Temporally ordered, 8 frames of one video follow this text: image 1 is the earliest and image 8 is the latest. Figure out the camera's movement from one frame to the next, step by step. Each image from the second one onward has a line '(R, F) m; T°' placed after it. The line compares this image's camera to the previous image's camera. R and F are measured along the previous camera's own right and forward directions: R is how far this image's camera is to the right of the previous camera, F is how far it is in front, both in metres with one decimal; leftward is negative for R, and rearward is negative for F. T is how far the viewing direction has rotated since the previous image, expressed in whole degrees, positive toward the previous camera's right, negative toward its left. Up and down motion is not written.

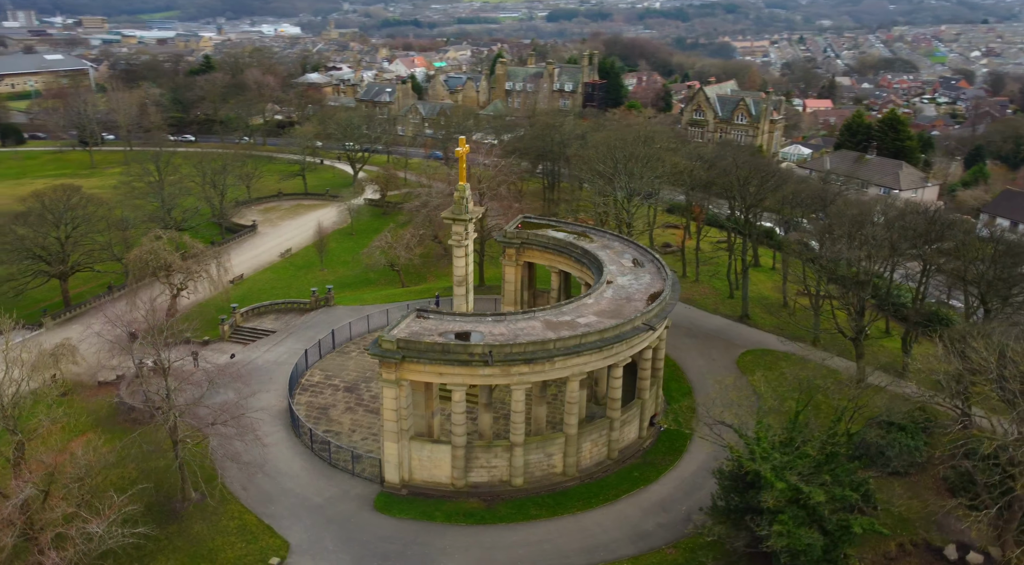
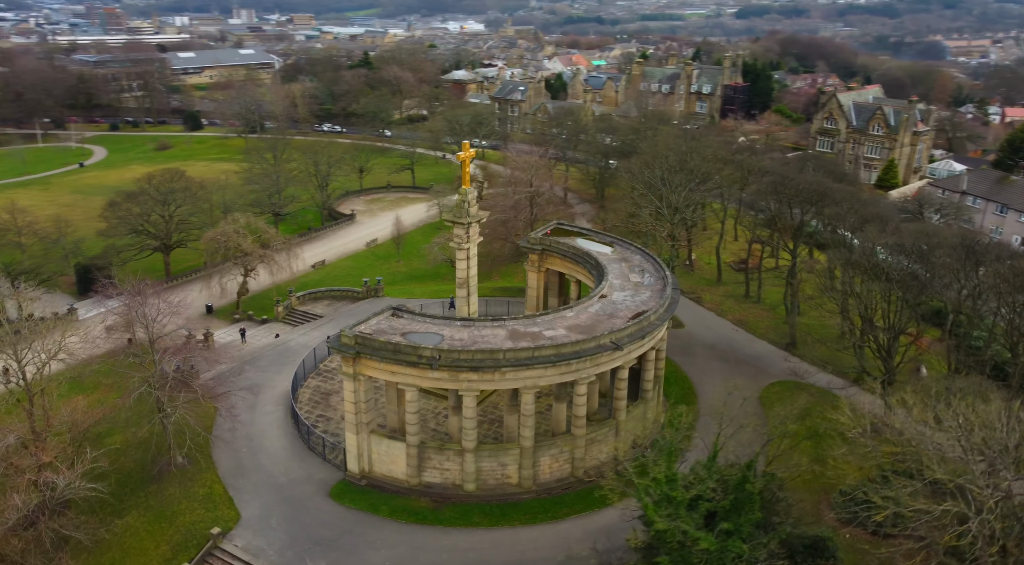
(+8.1, +0.9) m; -12°
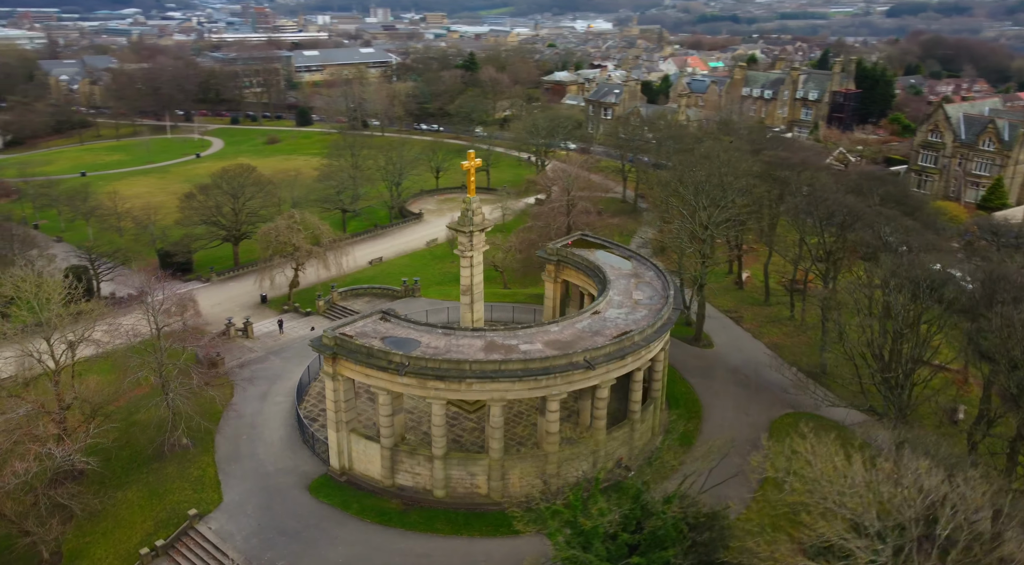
(+5.7, +0.4) m; -9°
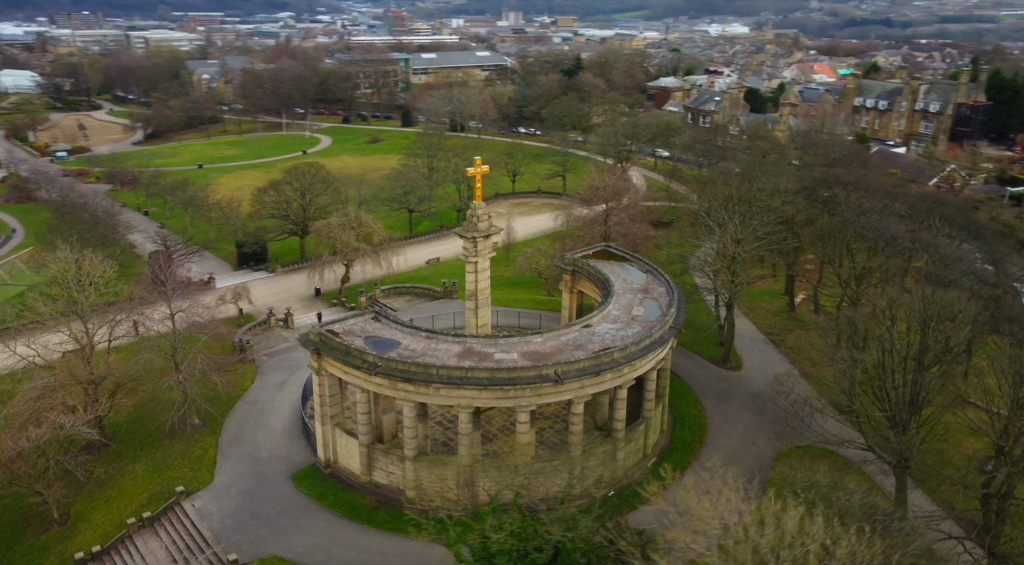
(+5.8, +0.5) m; -9°
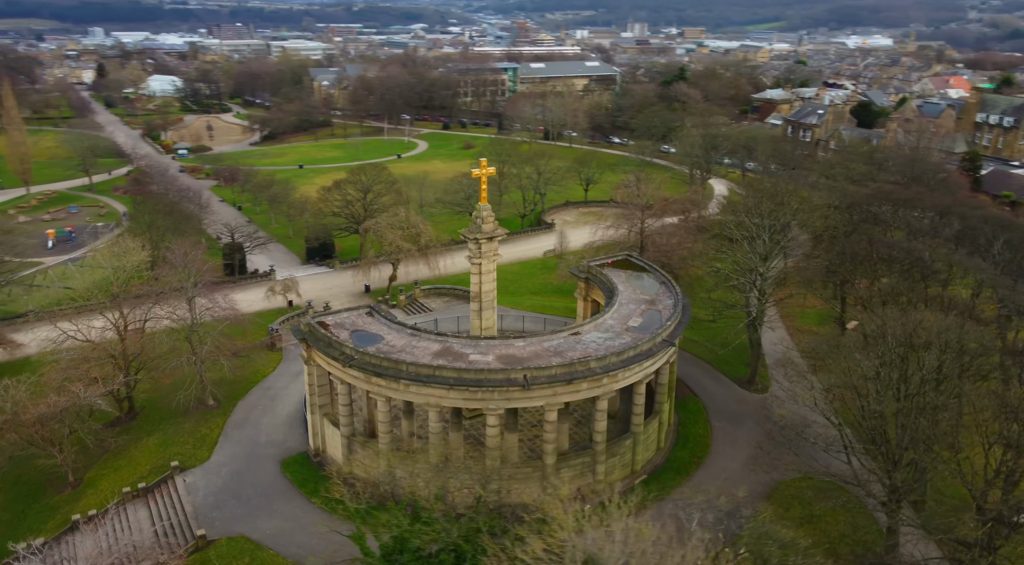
(+5.5, +0.8) m; -8°
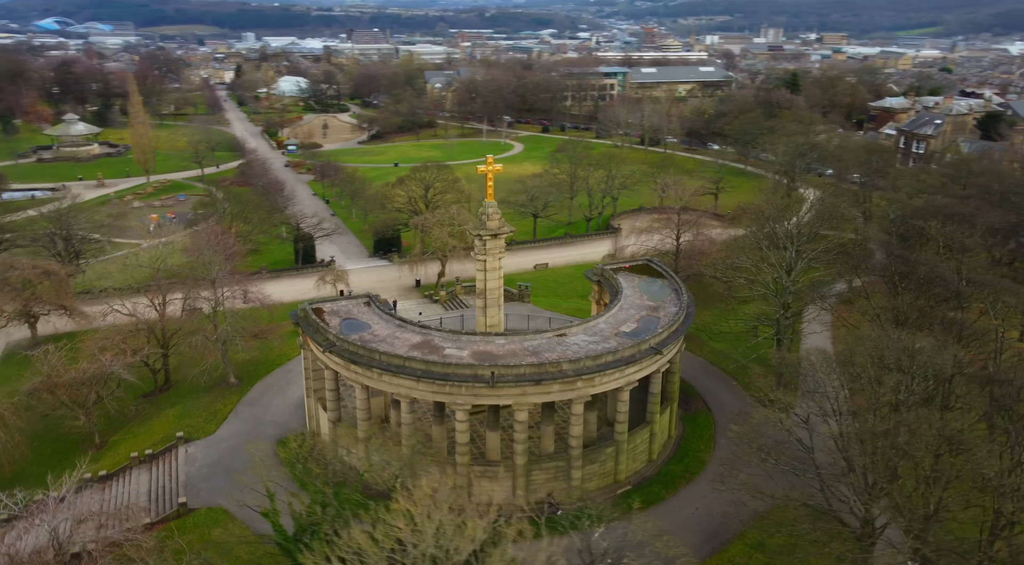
(+5.6, +0.7) m; -9°
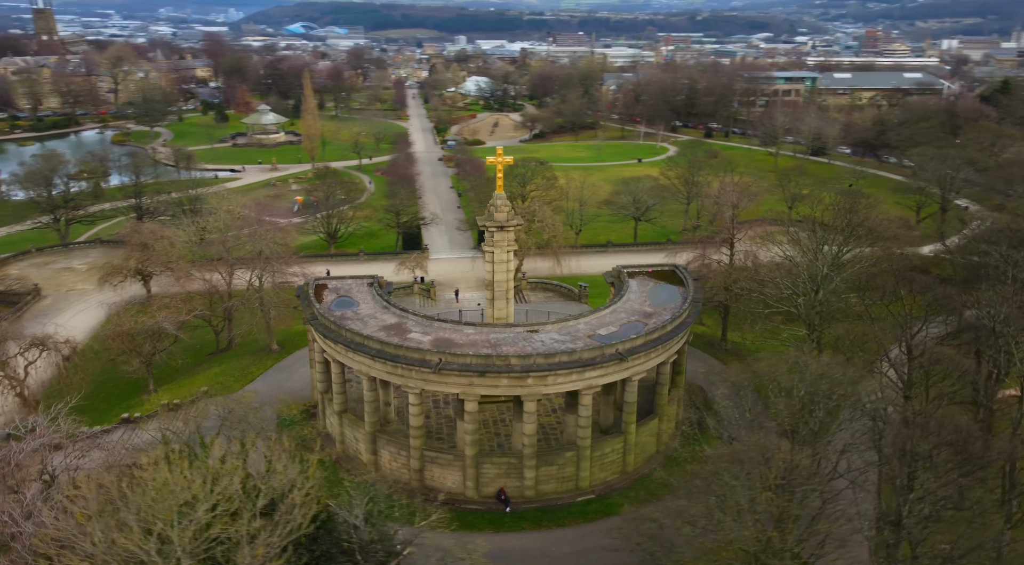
(+8.9, +1.4) m; -14°
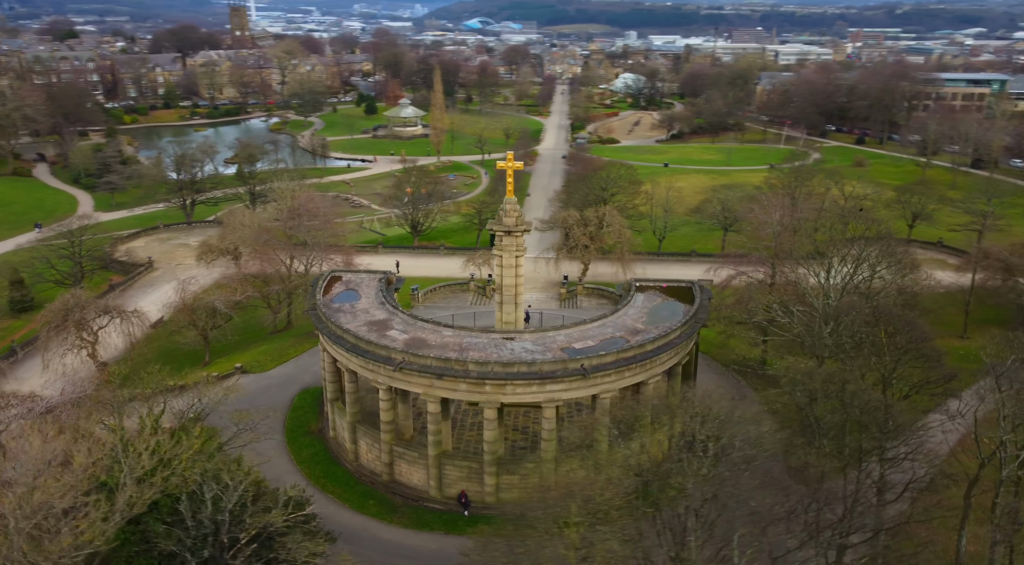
(+7.4, +0.8) m; -11°
